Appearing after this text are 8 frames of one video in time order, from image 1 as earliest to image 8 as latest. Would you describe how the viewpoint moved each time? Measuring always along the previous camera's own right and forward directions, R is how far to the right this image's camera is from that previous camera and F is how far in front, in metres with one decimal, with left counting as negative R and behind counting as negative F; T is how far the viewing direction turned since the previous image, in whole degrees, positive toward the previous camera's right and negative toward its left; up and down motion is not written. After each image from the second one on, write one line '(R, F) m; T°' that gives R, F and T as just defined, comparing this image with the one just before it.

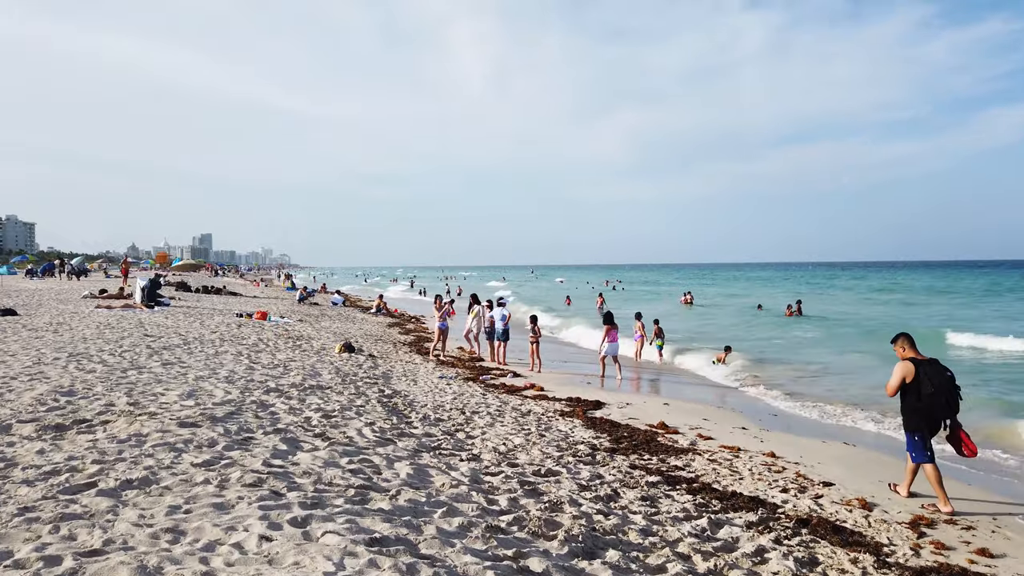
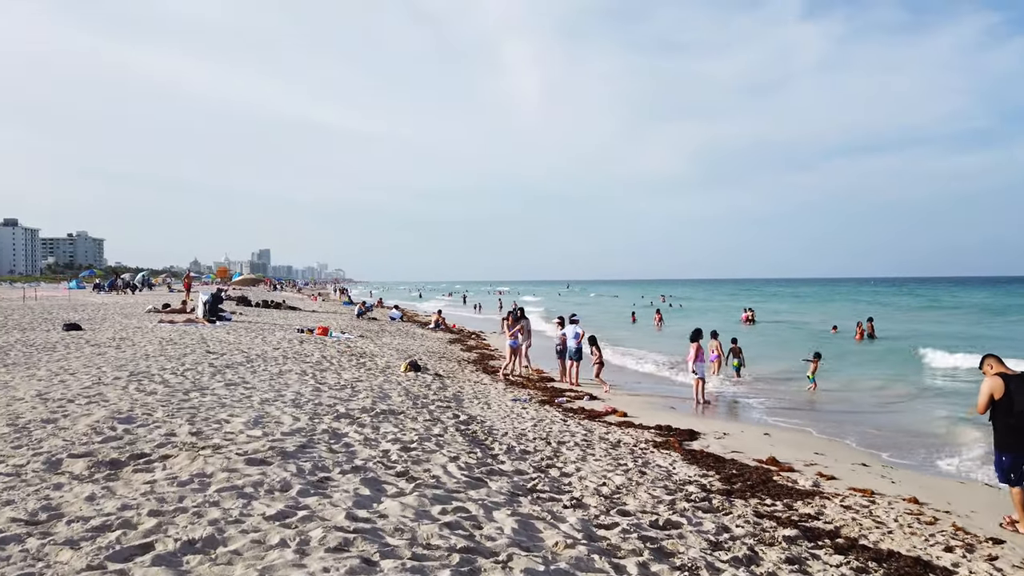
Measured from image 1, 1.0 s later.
(-0.5, +0.9) m; -4°
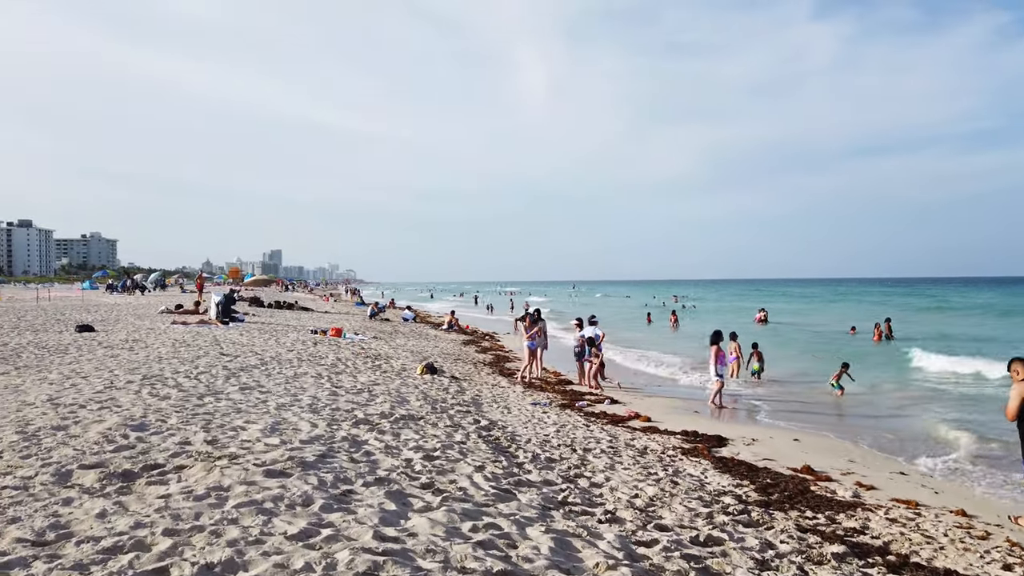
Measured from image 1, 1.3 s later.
(-0.2, +0.3) m; -1°
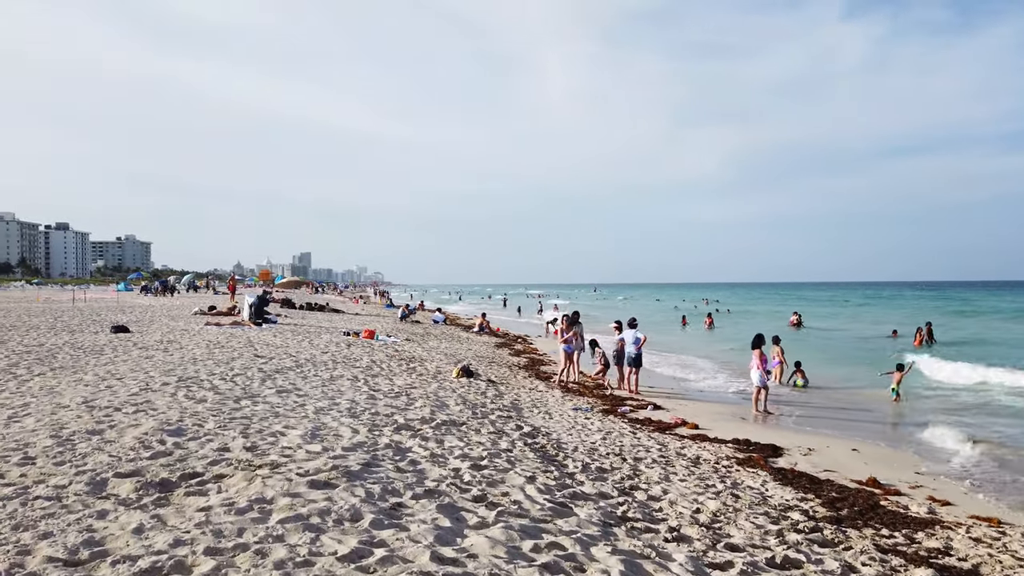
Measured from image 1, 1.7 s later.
(-0.2, +0.4) m; -2°
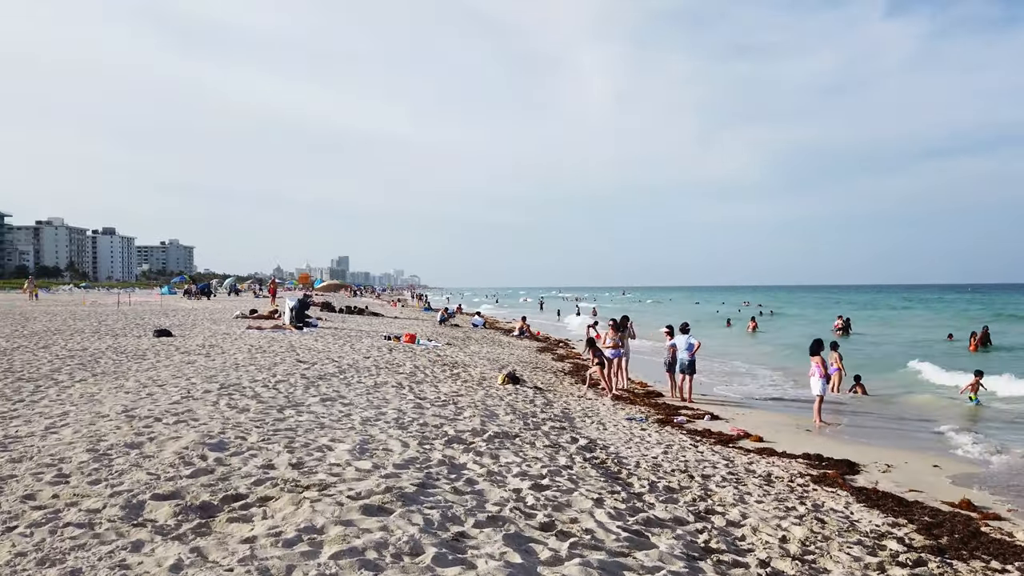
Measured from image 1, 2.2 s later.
(-0.2, +0.5) m; -3°
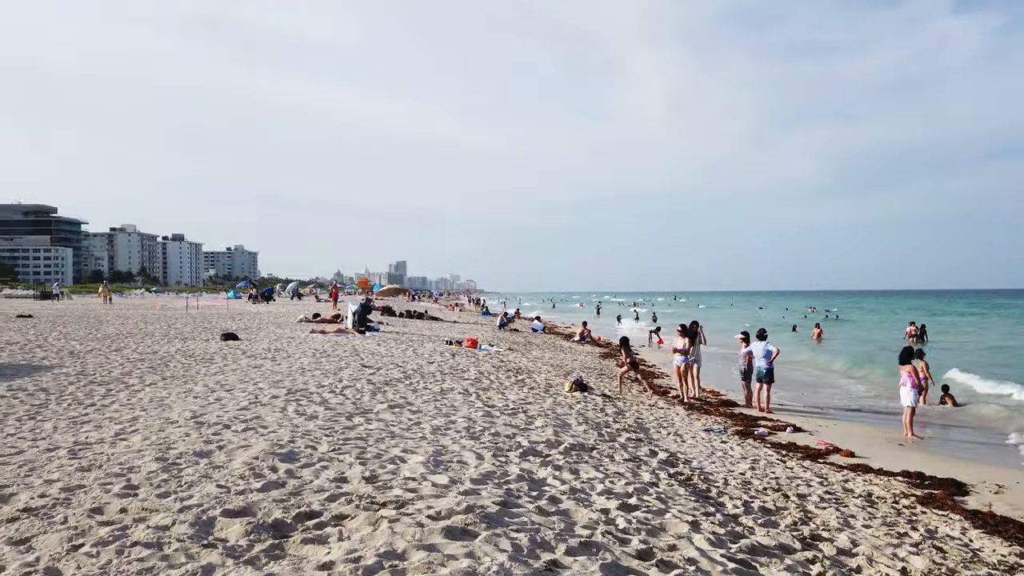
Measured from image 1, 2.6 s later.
(-0.2, +0.4) m; -4°
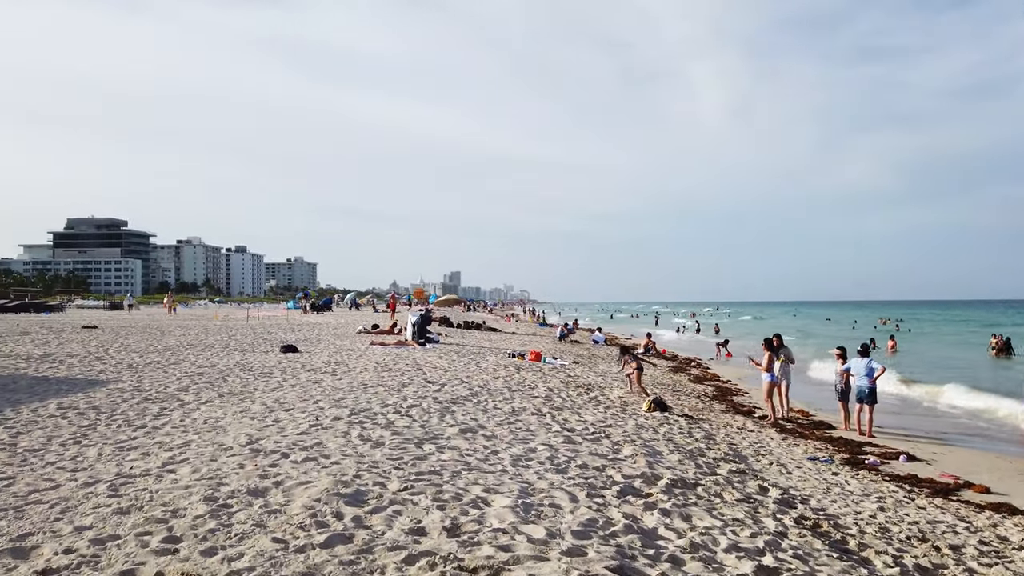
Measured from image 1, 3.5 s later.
(-0.3, +0.9) m; -4°
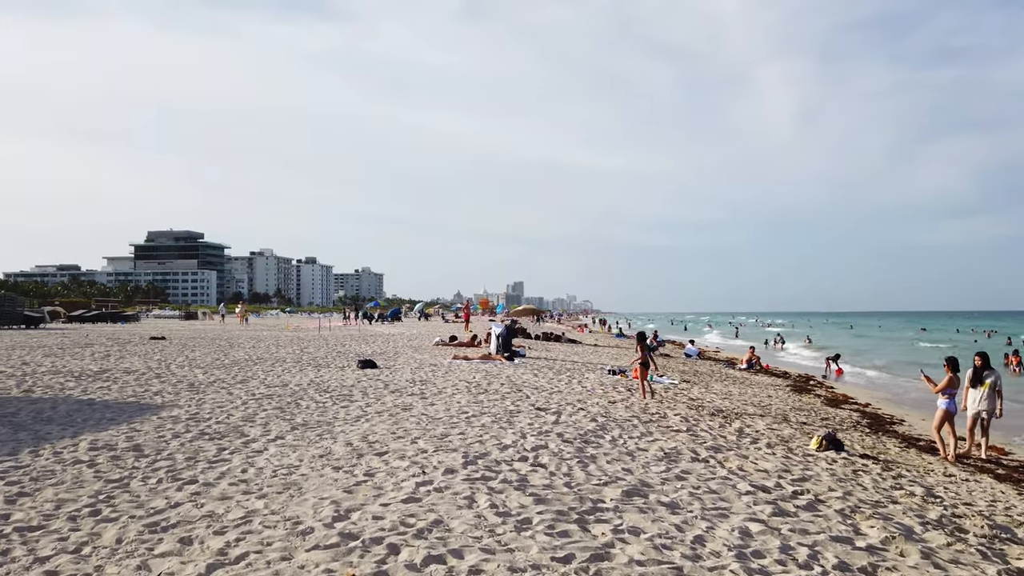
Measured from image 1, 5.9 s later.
(-1.0, +2.4) m; -5°
